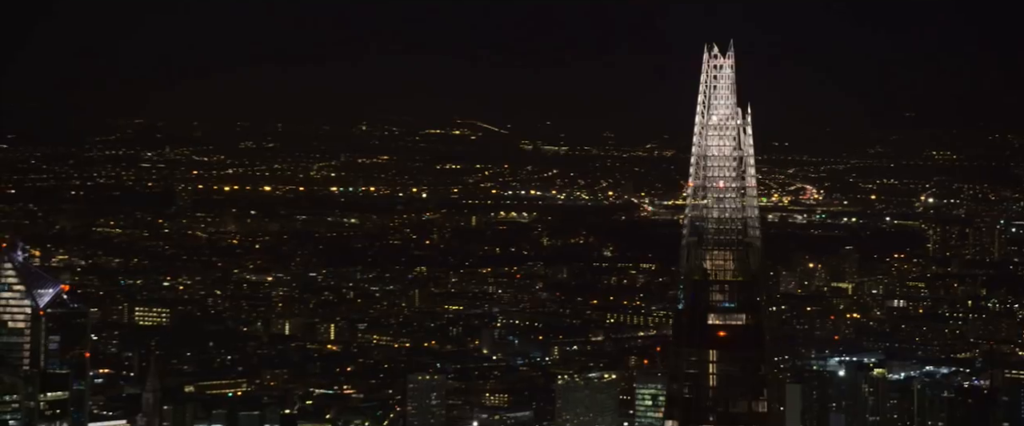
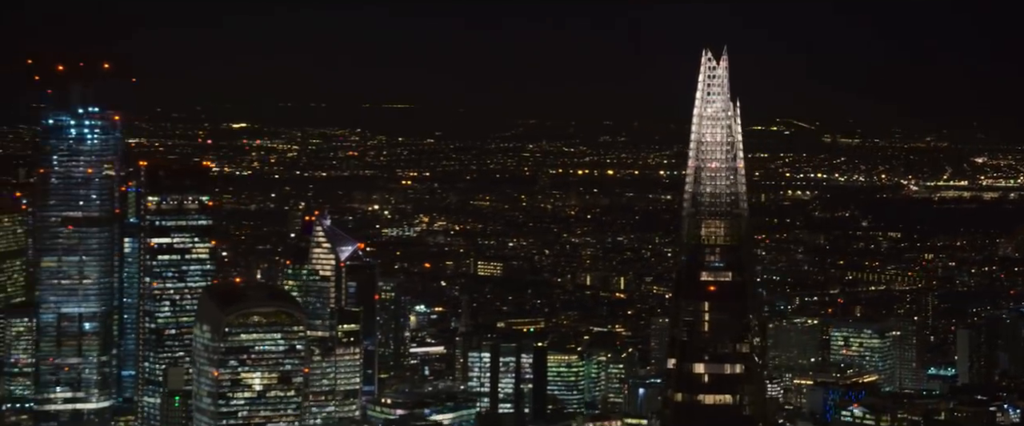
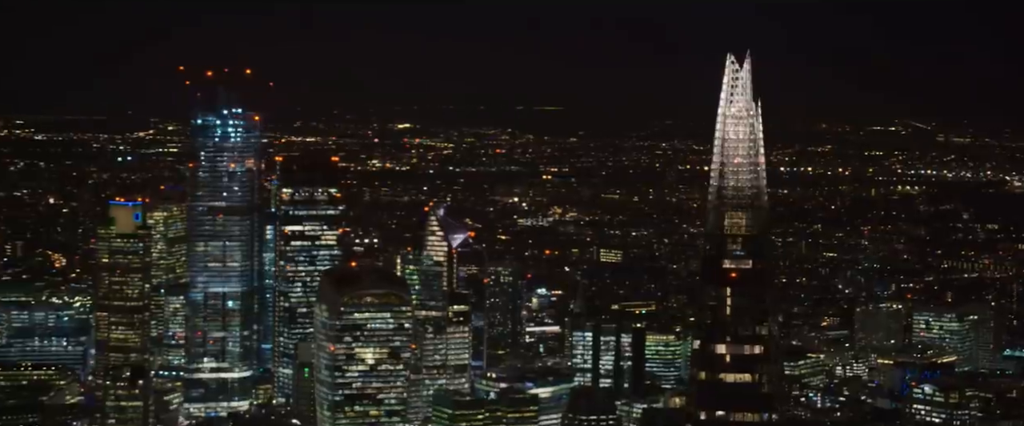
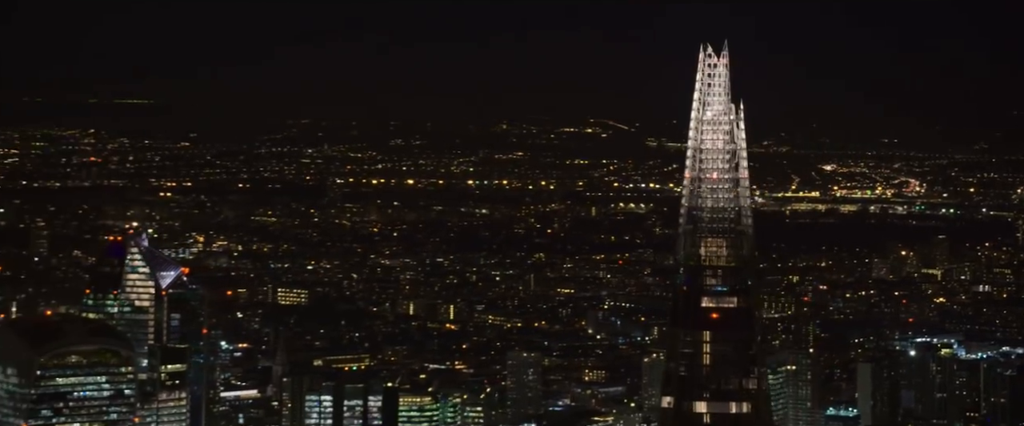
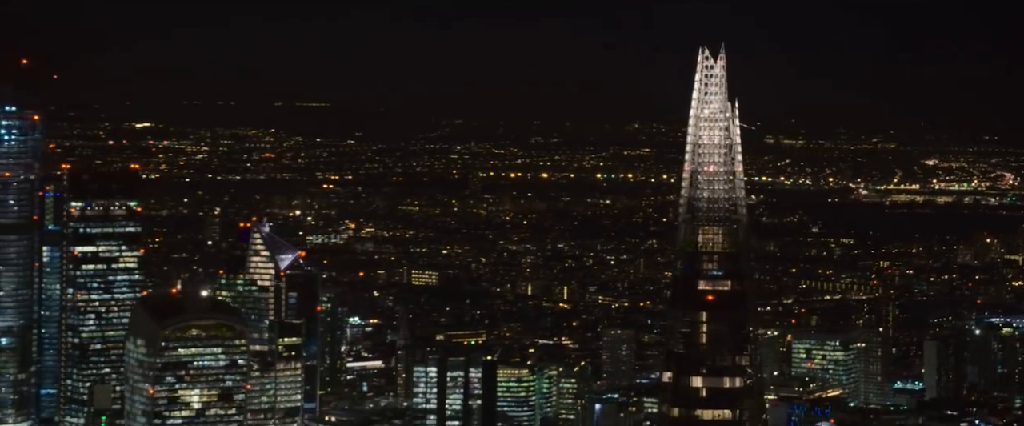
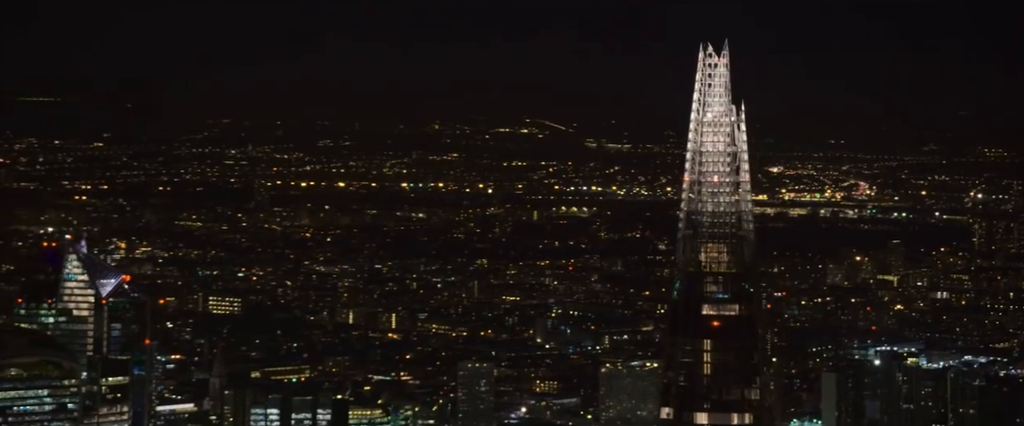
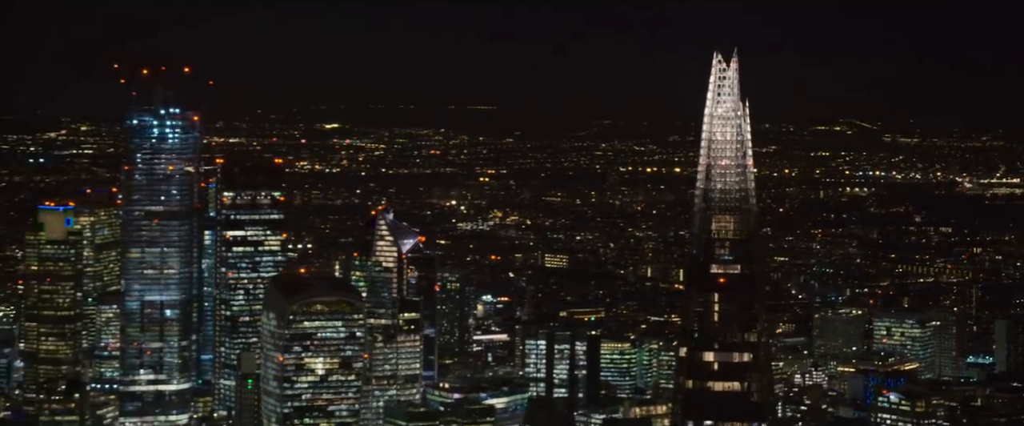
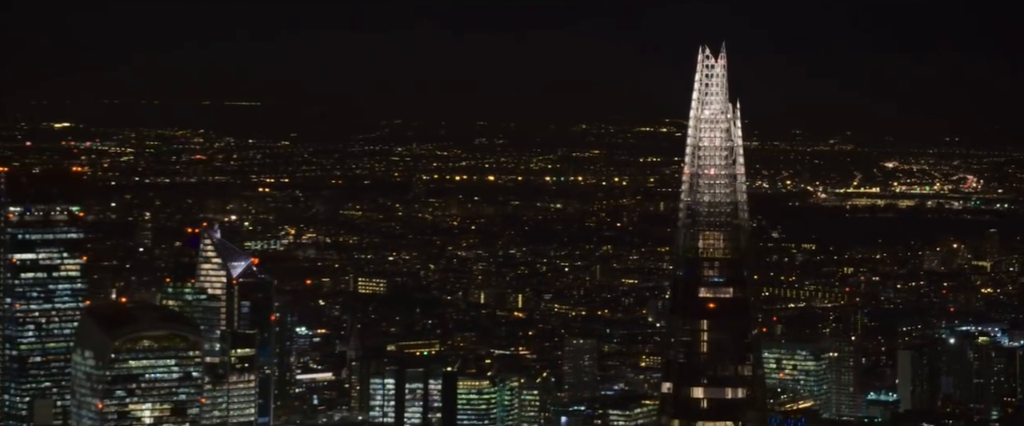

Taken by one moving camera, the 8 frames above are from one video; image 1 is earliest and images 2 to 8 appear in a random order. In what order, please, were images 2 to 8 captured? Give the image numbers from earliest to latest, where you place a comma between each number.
6, 4, 8, 5, 2, 7, 3
